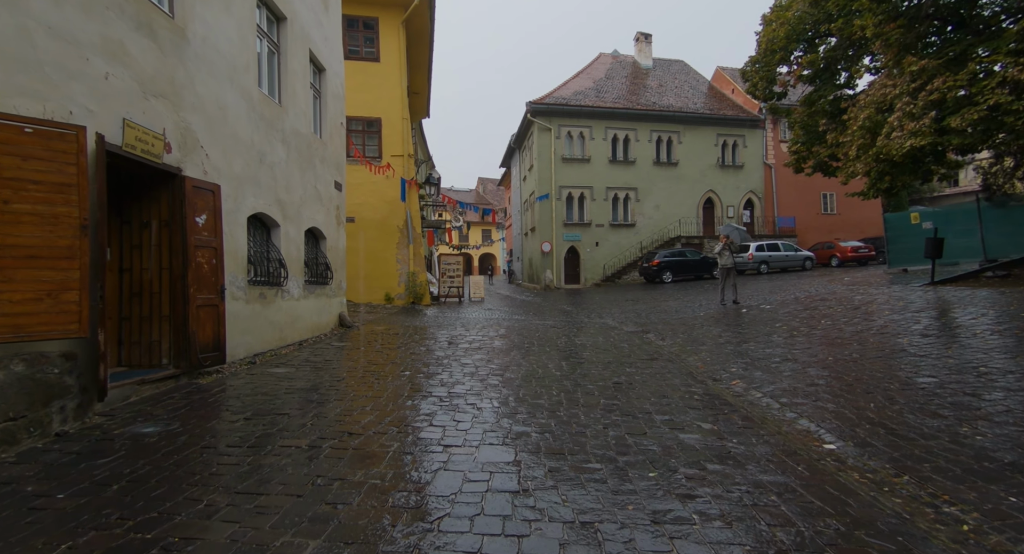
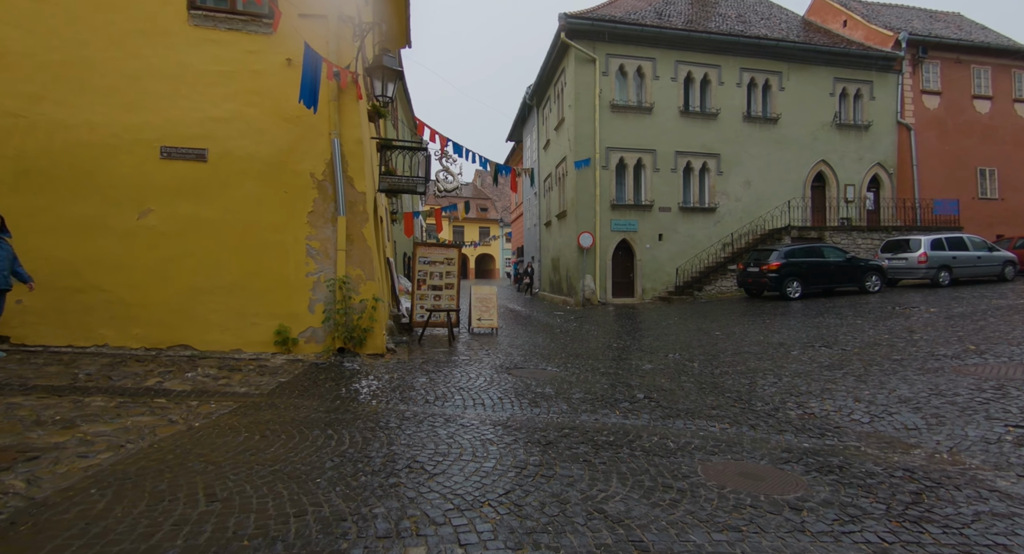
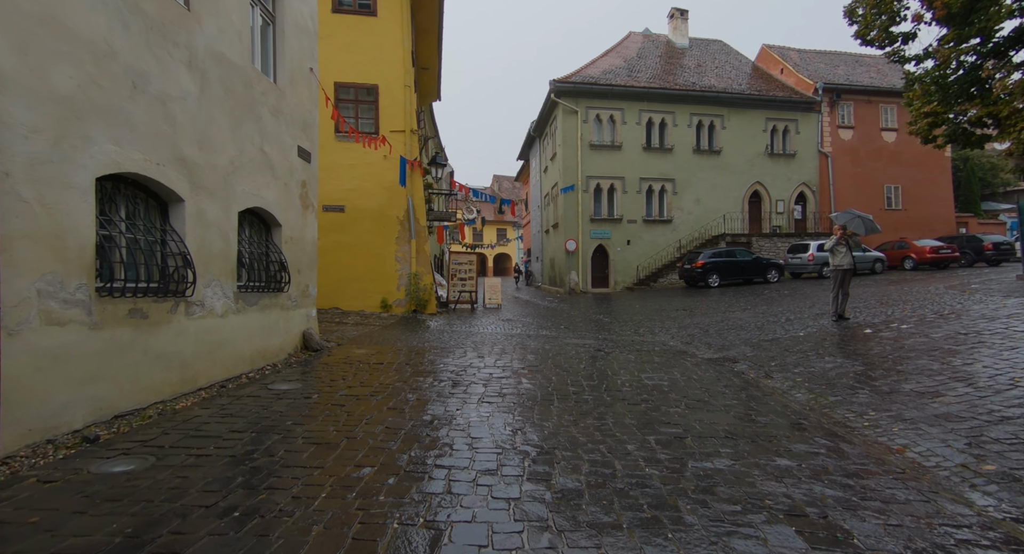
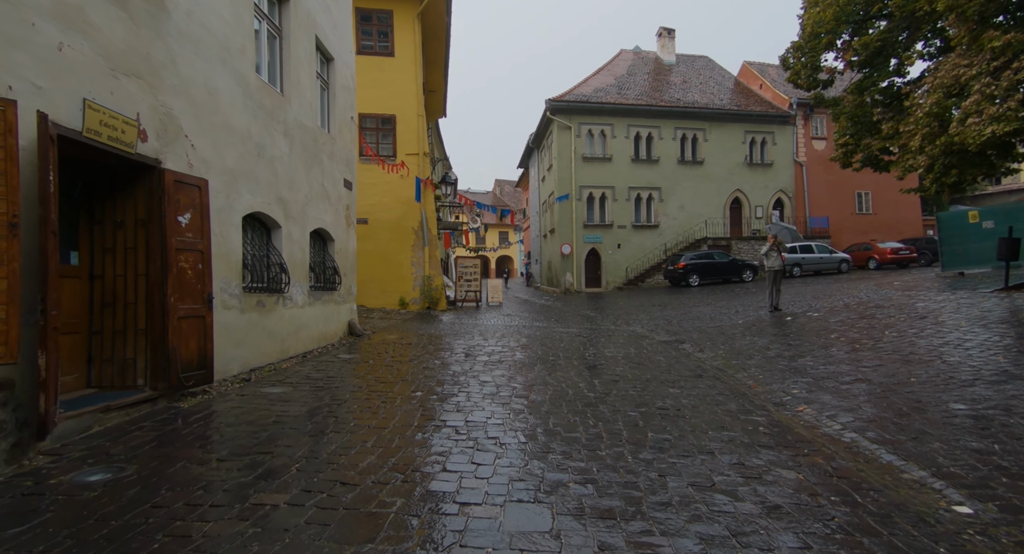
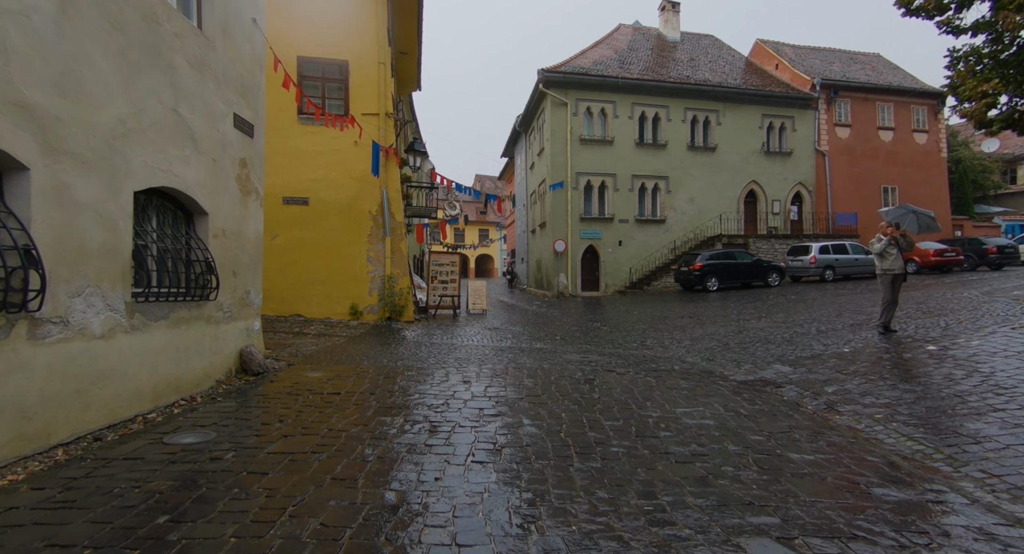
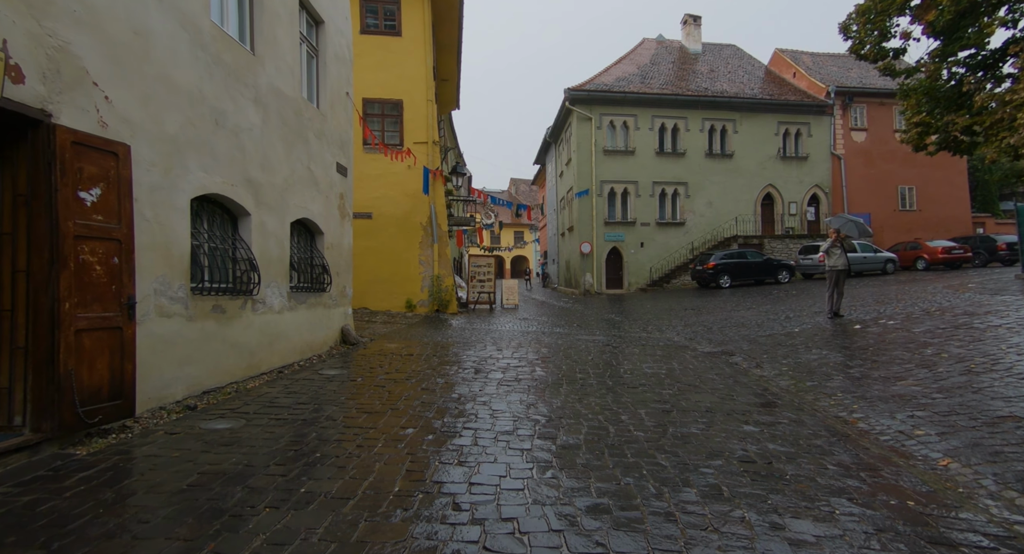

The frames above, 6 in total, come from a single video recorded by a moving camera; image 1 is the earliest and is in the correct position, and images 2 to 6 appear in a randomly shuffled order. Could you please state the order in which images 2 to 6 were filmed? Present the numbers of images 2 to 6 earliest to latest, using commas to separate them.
4, 6, 3, 5, 2
